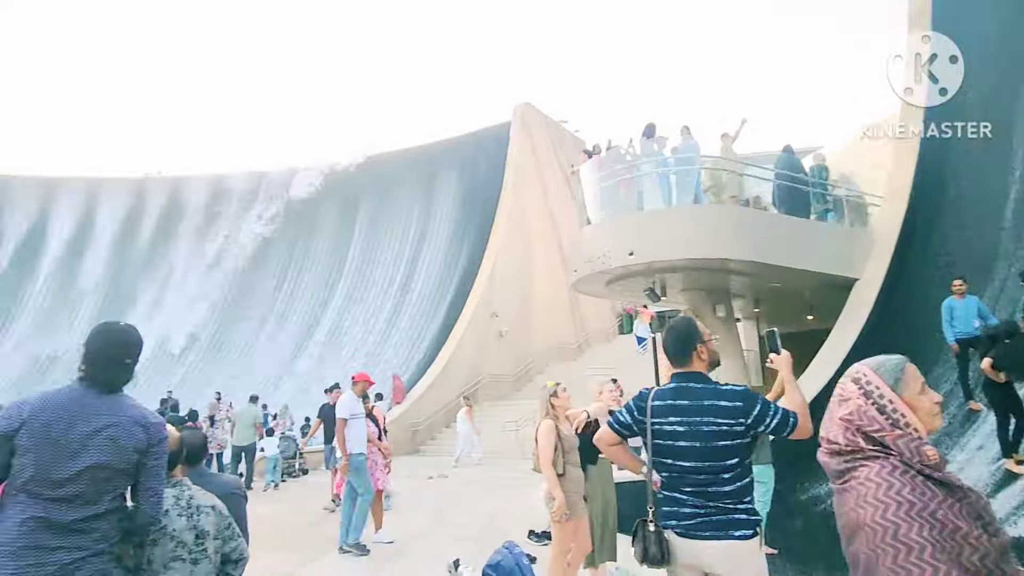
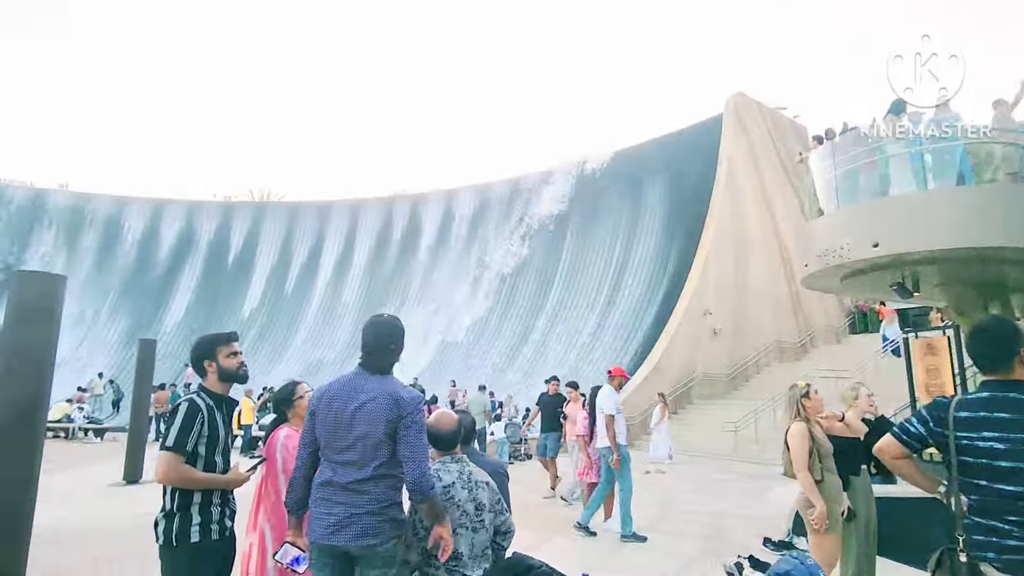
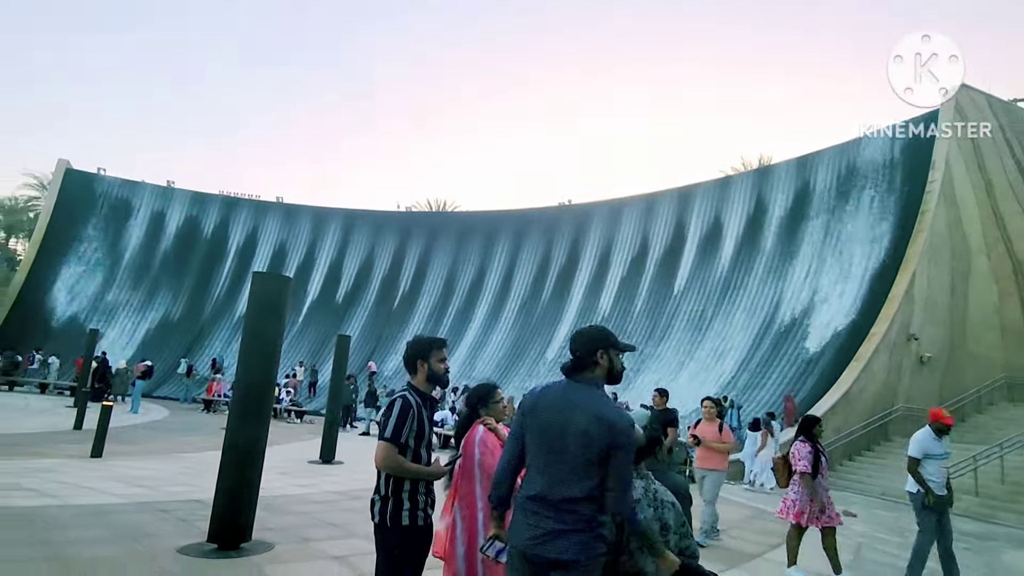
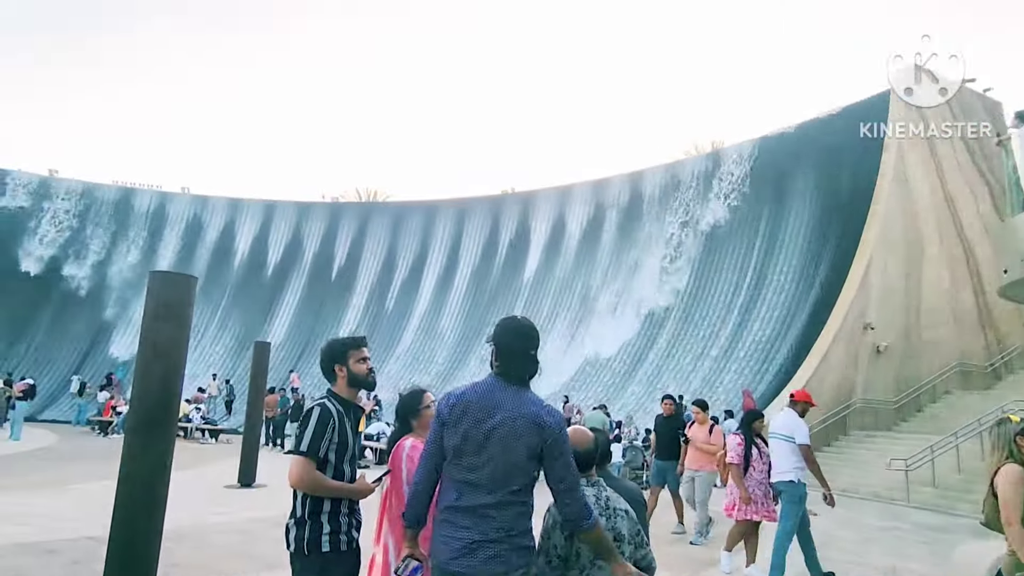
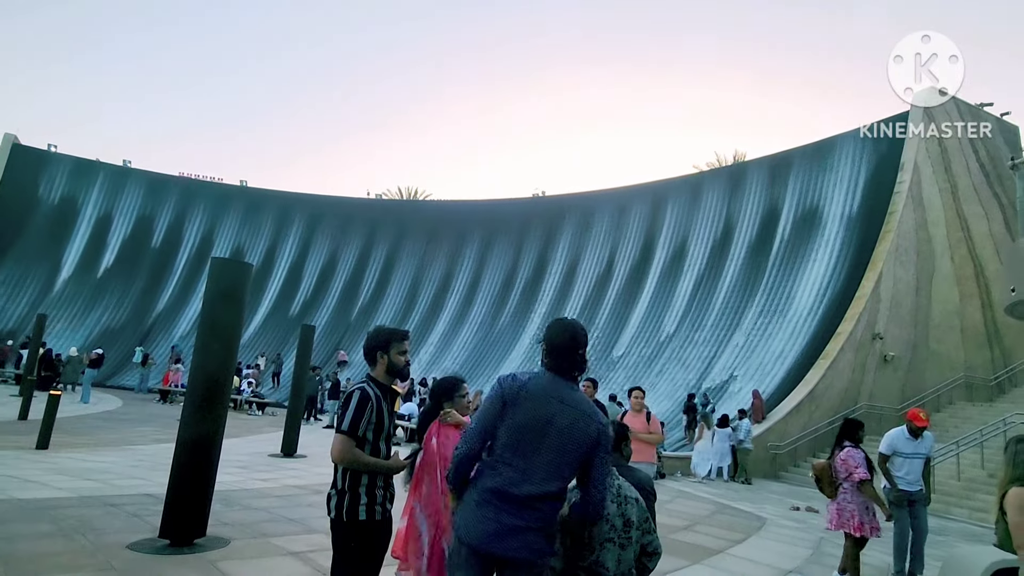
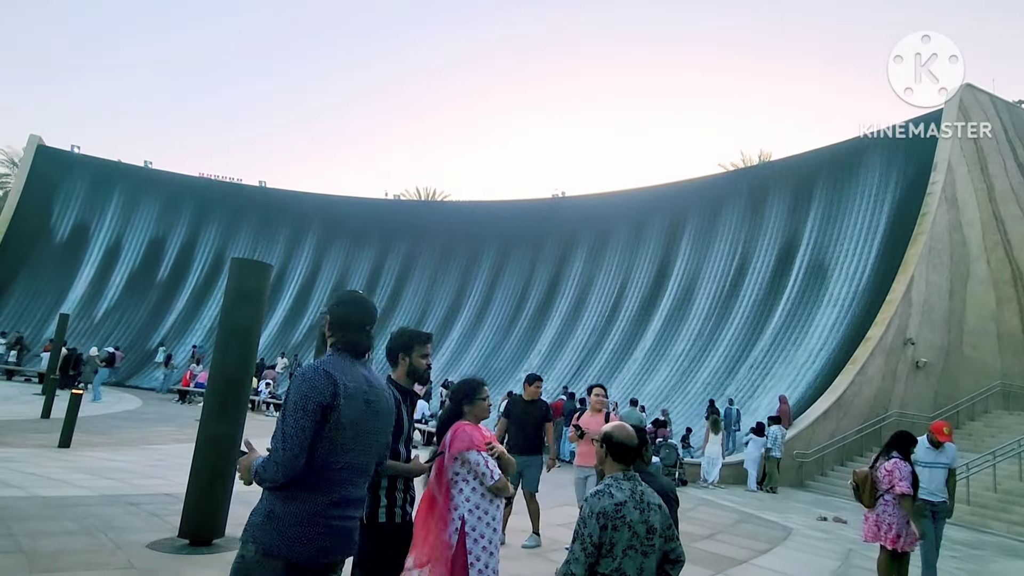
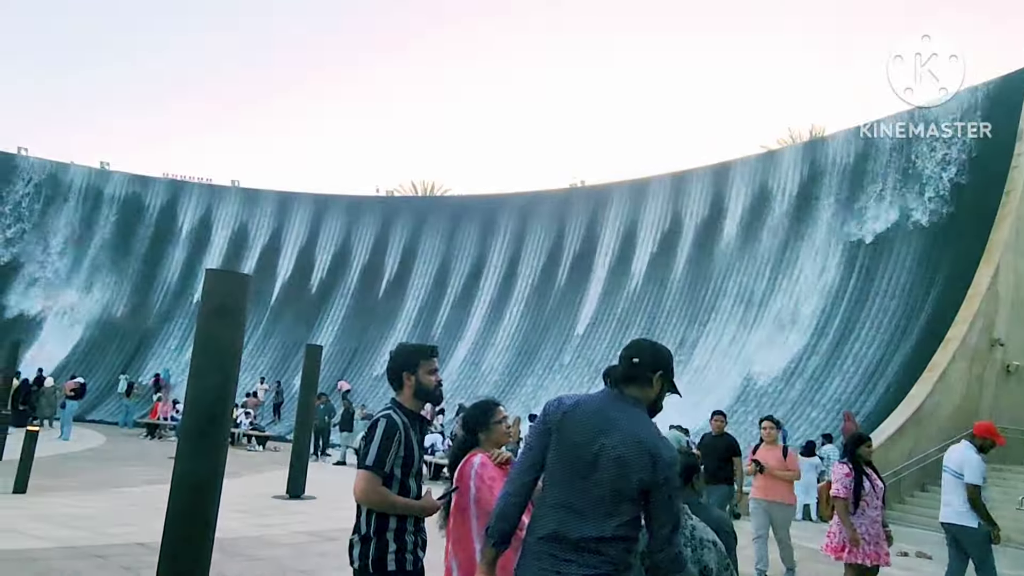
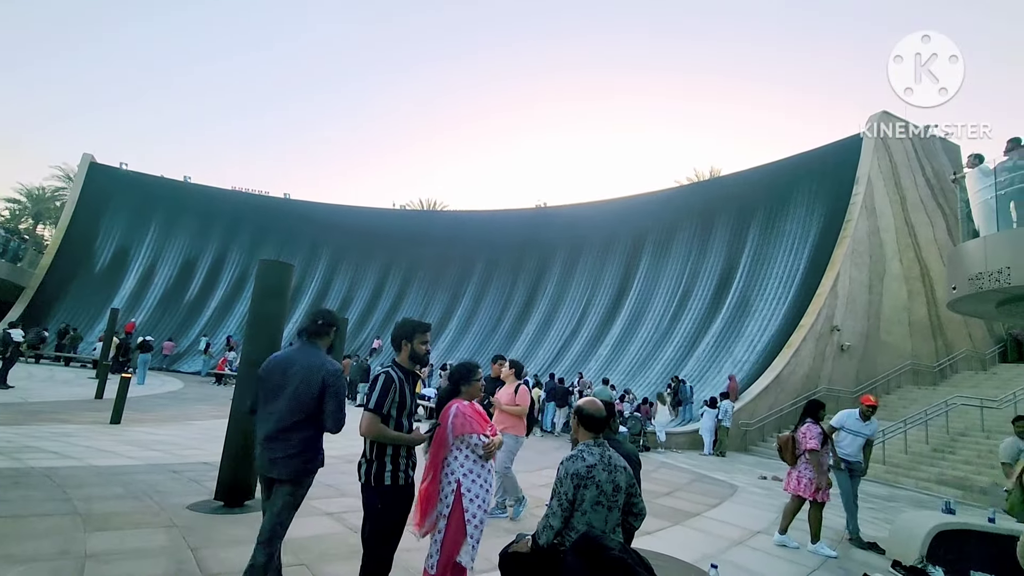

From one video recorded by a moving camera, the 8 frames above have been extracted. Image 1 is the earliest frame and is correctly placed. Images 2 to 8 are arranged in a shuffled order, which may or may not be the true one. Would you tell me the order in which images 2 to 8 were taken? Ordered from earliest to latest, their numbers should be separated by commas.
2, 4, 7, 3, 5, 6, 8
